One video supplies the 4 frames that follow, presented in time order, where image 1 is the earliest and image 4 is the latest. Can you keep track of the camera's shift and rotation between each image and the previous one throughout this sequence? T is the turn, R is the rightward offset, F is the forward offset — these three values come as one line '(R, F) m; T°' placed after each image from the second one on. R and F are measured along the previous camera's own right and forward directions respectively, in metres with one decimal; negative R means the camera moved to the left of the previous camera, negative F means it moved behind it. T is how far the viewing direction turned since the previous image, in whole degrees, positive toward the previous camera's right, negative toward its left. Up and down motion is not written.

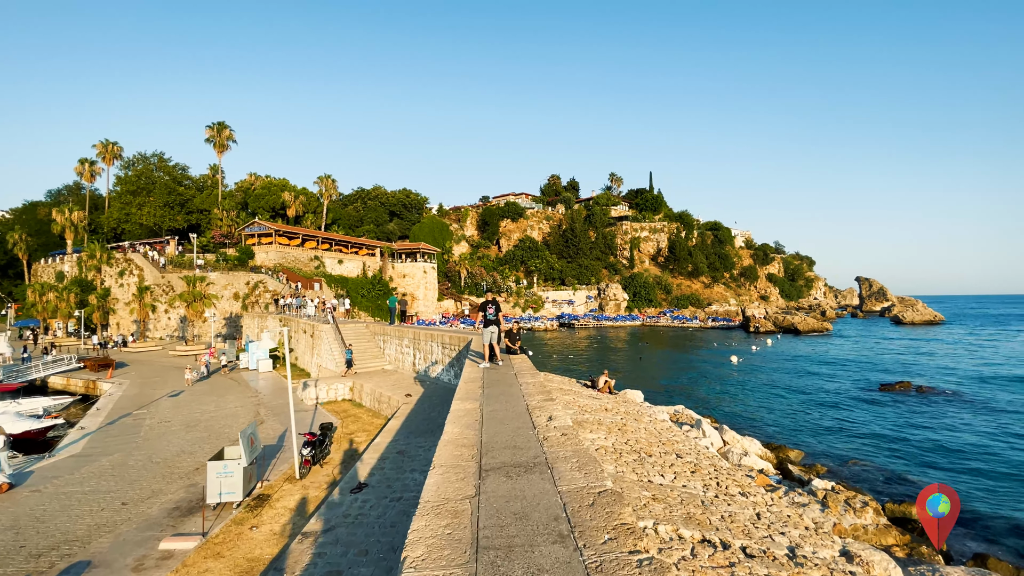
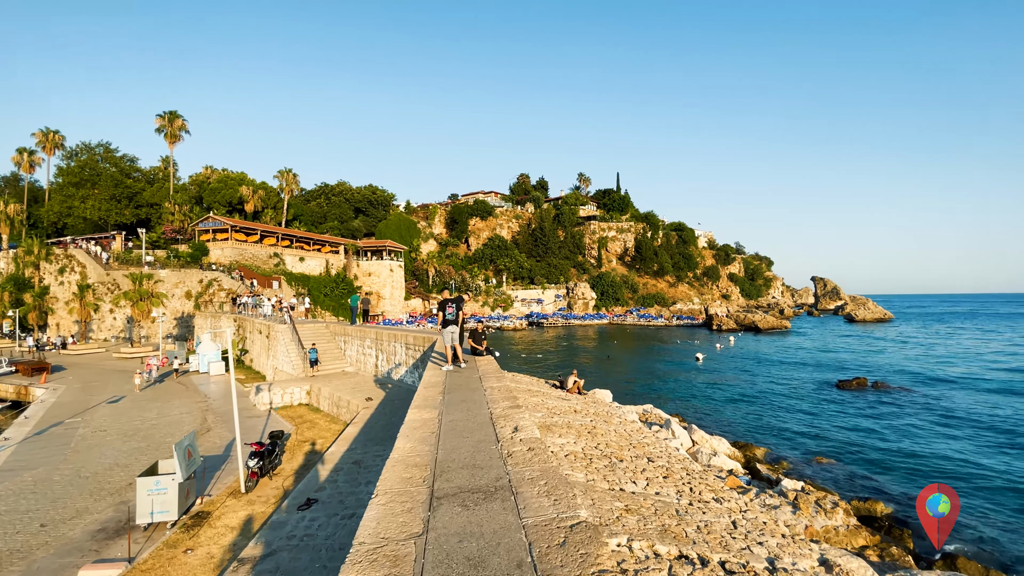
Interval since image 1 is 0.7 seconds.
(+0.1, +0.5) m; +4°
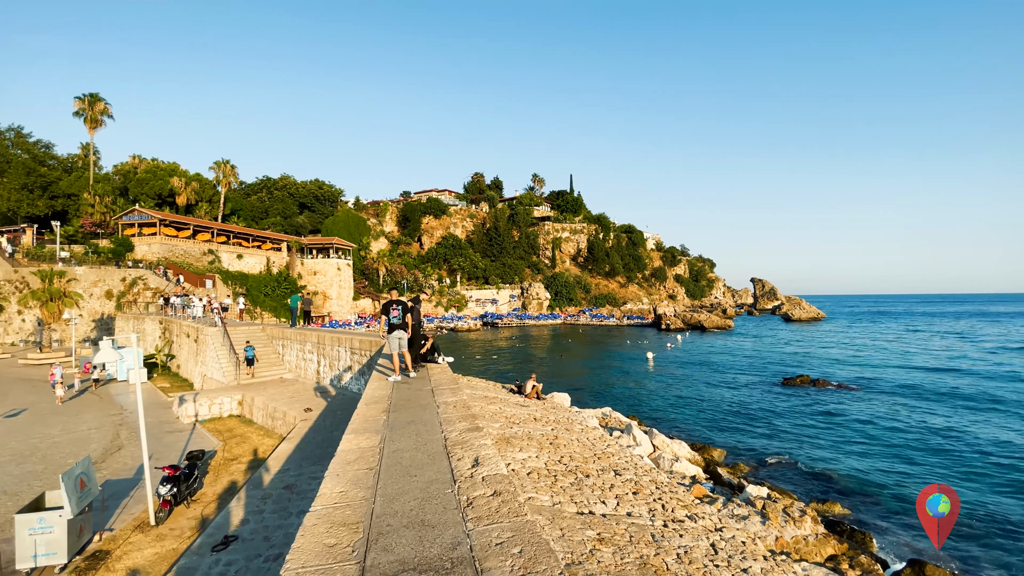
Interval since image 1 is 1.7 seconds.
(0.0, +0.8) m; +6°
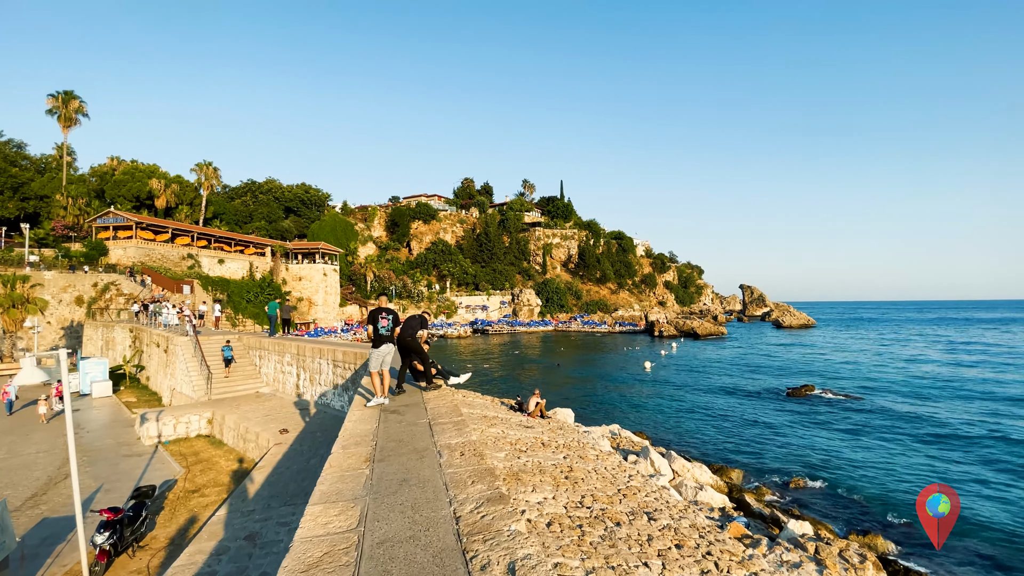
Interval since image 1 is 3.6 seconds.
(-0.3, +1.2) m; +1°
